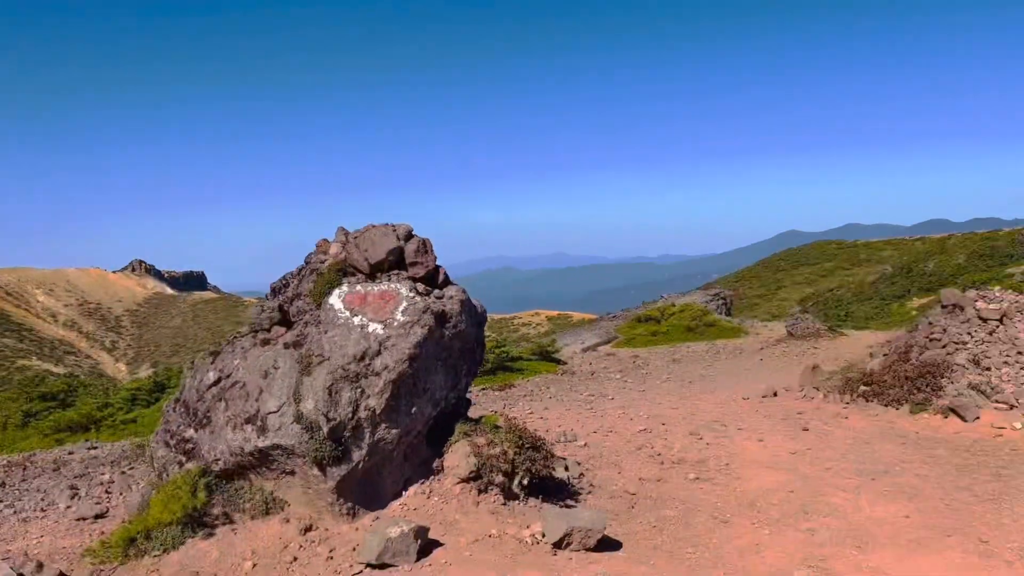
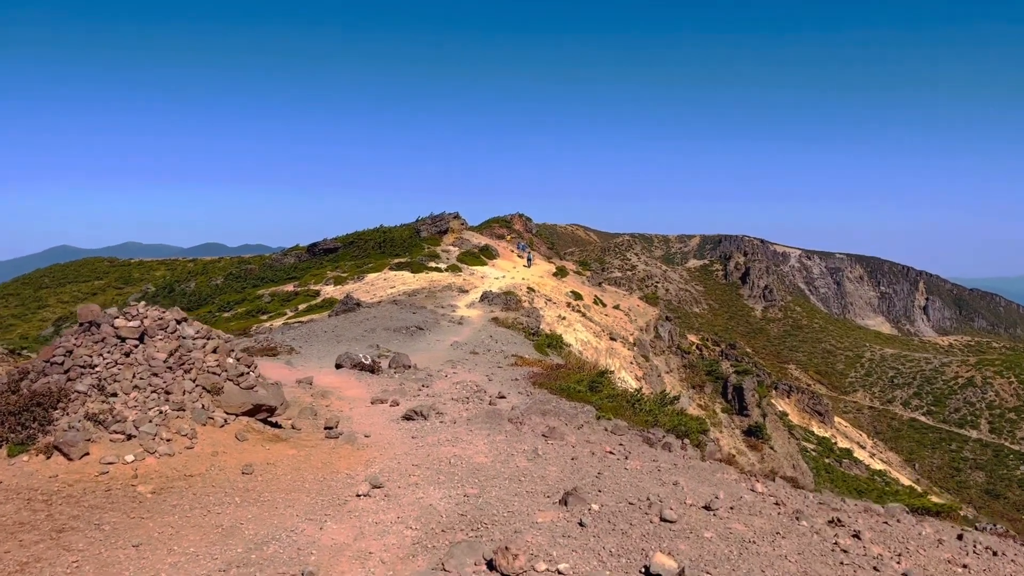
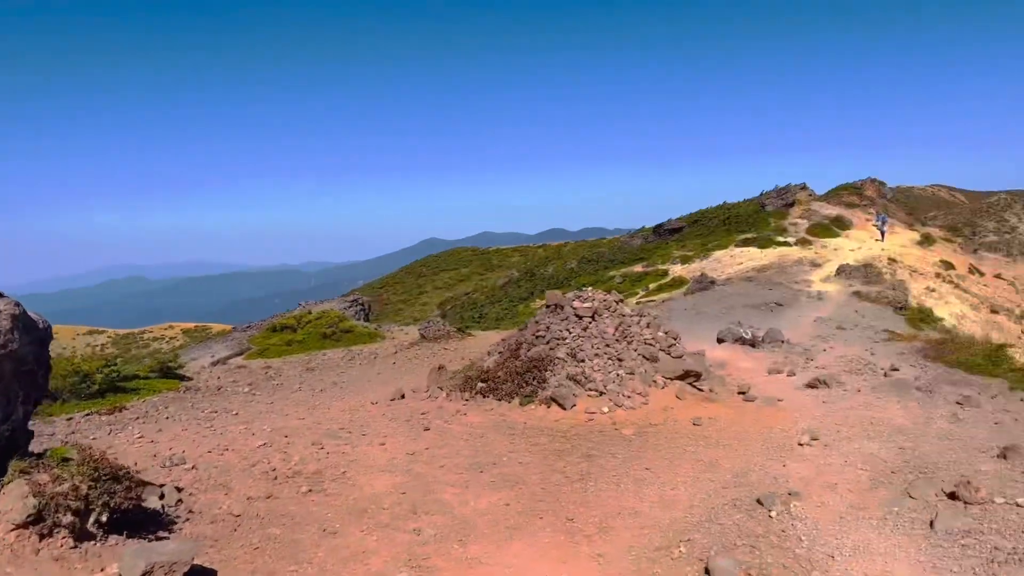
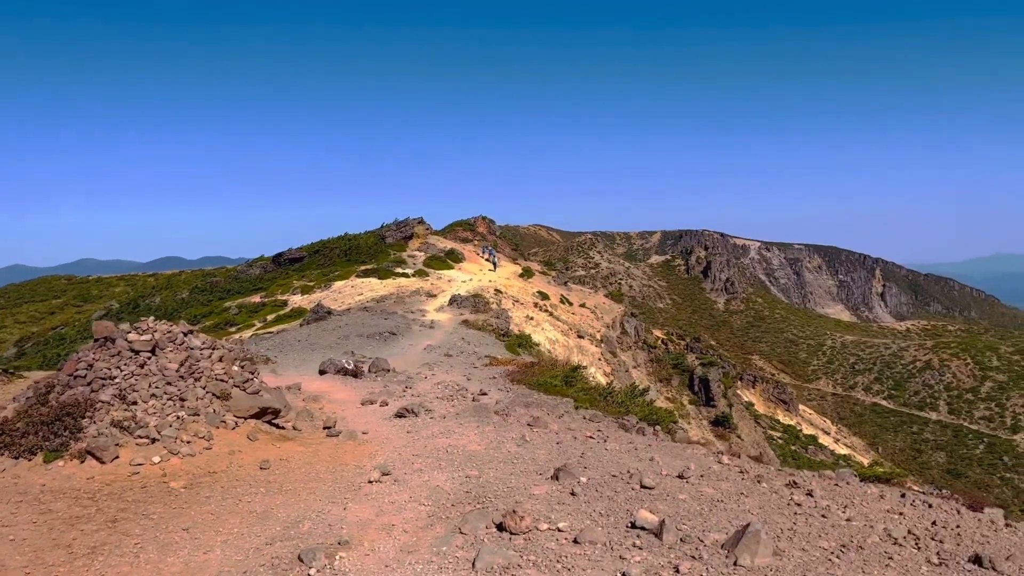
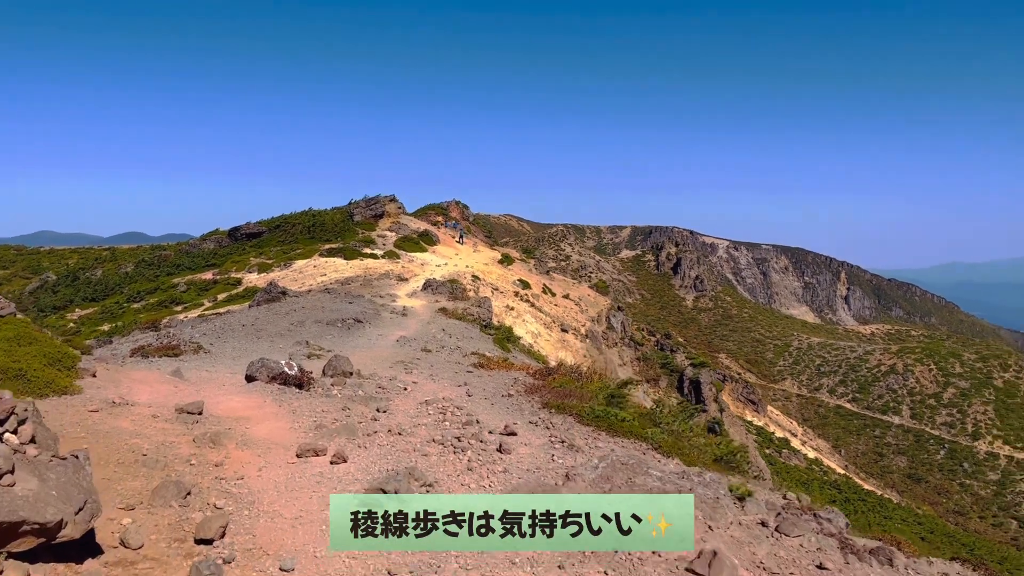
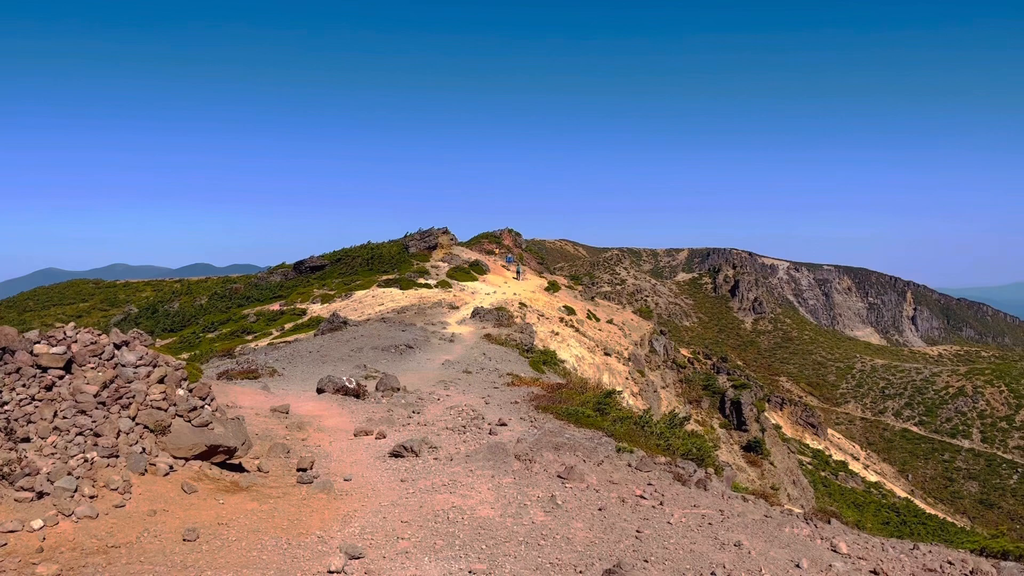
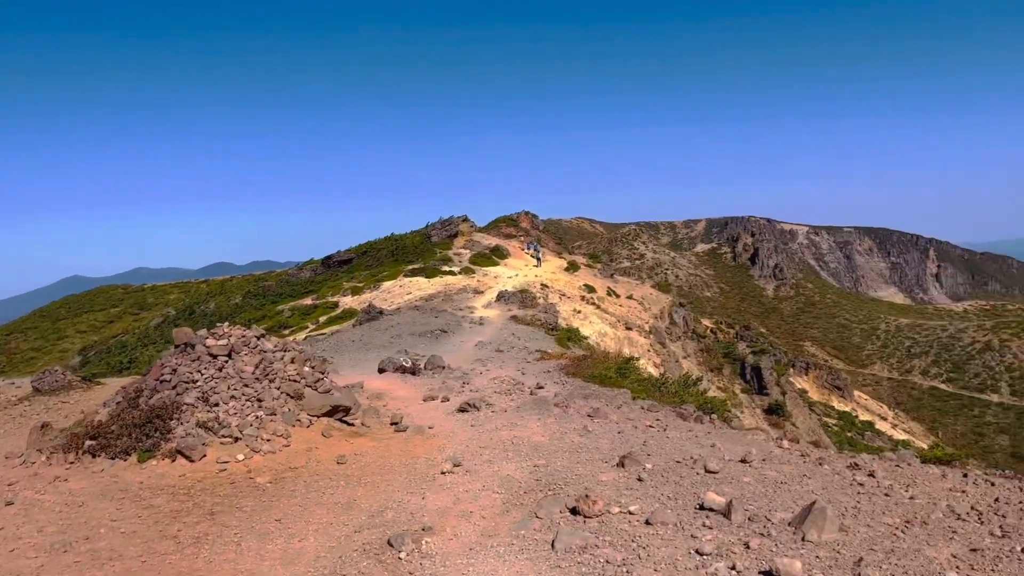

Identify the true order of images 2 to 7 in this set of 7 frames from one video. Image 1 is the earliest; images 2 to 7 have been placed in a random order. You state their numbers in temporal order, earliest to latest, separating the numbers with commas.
3, 7, 4, 2, 6, 5
